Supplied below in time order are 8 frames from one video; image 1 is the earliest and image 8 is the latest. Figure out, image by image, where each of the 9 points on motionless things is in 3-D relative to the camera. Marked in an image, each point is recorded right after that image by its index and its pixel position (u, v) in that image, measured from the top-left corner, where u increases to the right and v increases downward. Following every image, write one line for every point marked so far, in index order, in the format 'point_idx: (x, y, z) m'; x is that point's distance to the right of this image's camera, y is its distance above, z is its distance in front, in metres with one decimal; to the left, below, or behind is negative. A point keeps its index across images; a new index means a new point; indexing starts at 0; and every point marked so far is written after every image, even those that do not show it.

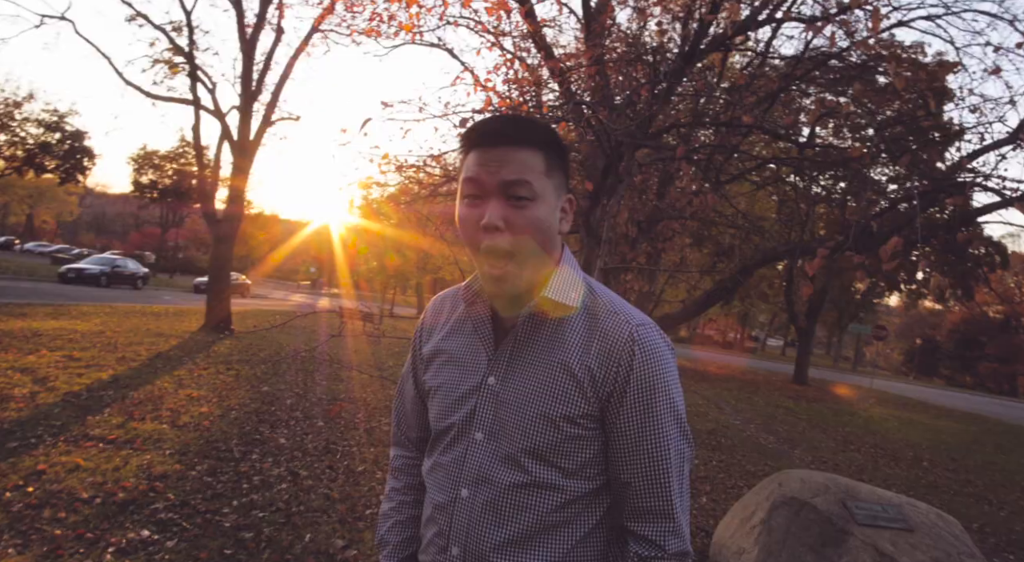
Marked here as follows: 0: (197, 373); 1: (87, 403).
0: (-5.2, -1.5, +9.9) m
1: (-4.9, -1.4, +6.9) m
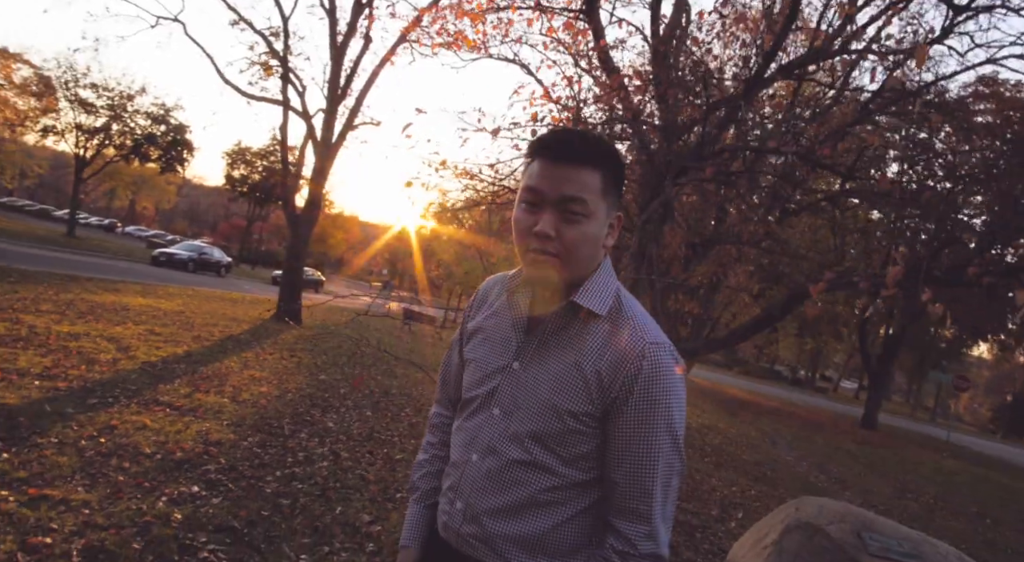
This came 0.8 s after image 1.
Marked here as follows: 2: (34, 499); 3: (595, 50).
0: (-4.4, -1.3, +10.6) m
1: (-4.4, -1.1, +7.6) m
2: (-2.8, -1.3, +3.5) m
3: (+1.0, +2.9, +7.4) m
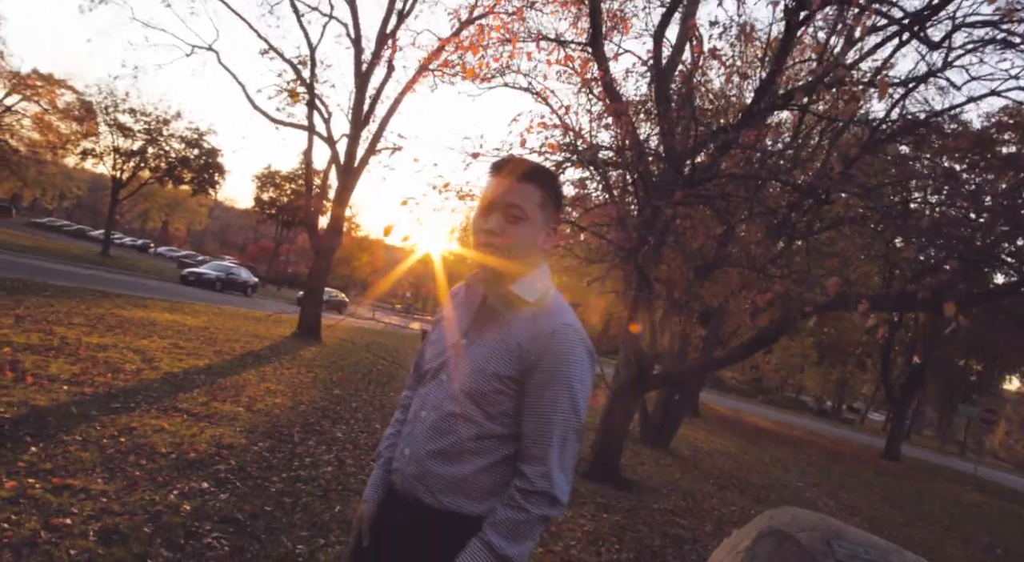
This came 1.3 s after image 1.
0: (-4.2, -1.6, +10.9) m
1: (-4.4, -1.3, +7.9) m
2: (-2.9, -1.3, +3.8) m
3: (+1.1, +2.6, +7.8) m
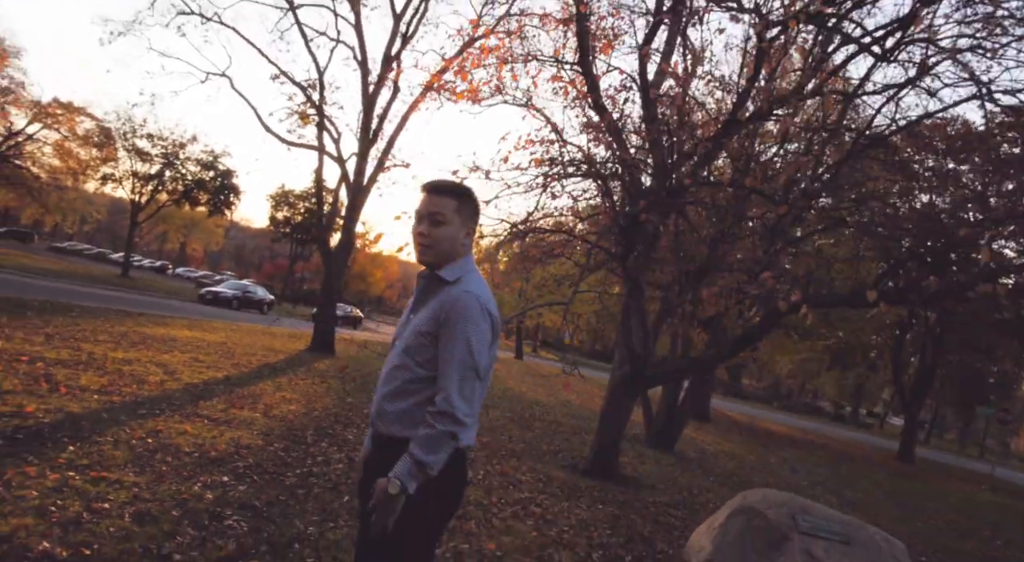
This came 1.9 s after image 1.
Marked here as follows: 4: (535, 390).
0: (-4.1, -1.9, +11.4) m
1: (-4.3, -1.5, +8.4) m
2: (-3.0, -1.4, +4.2) m
3: (+1.1, +2.6, +8.2) m
4: (+0.8, -3.6, +19.7) m
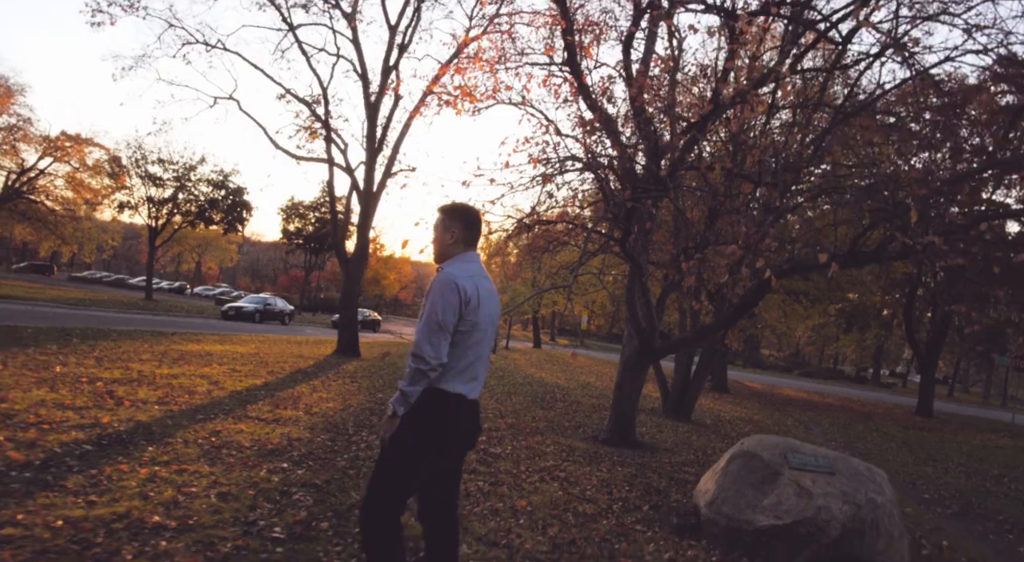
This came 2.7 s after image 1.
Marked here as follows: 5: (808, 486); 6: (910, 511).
0: (-3.7, -2.0, +12.1) m
1: (-4.0, -1.8, +9.1) m
2: (-2.8, -1.6, +4.9) m
3: (+1.0, +2.8, +8.7) m
4: (+1.5, -3.2, +20.3) m
5: (+2.2, -1.5, +4.5) m
6: (+4.3, -2.5, +6.4) m
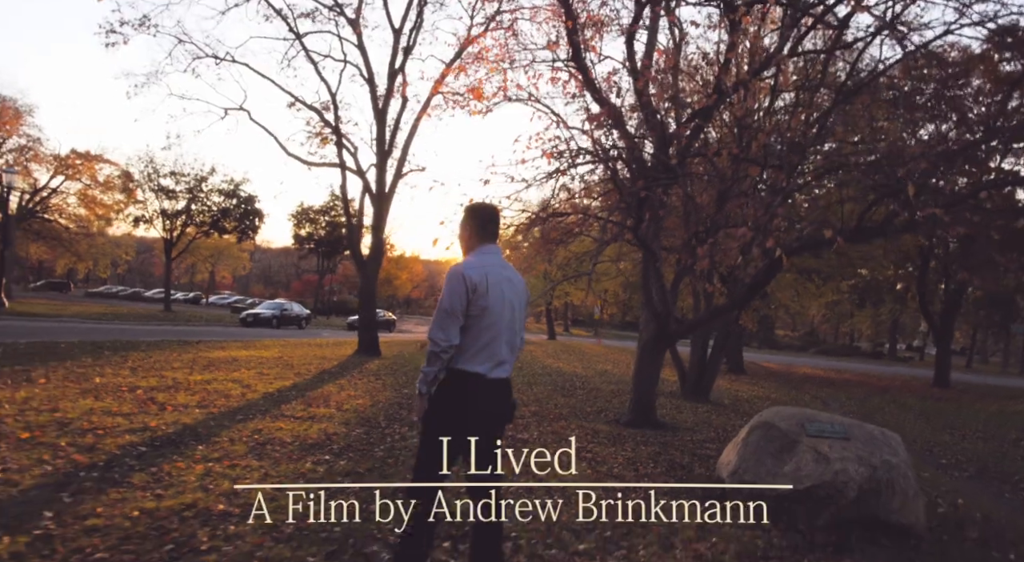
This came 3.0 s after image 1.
0: (-3.3, -2.1, +12.4) m
1: (-3.7, -1.8, +9.5) m
2: (-2.5, -1.6, +5.3) m
3: (+1.1, +2.9, +8.9) m
4: (+2.1, -2.9, +20.6) m
5: (+2.5, -1.3, +4.7) m
6: (+4.6, -2.2, +6.7) m
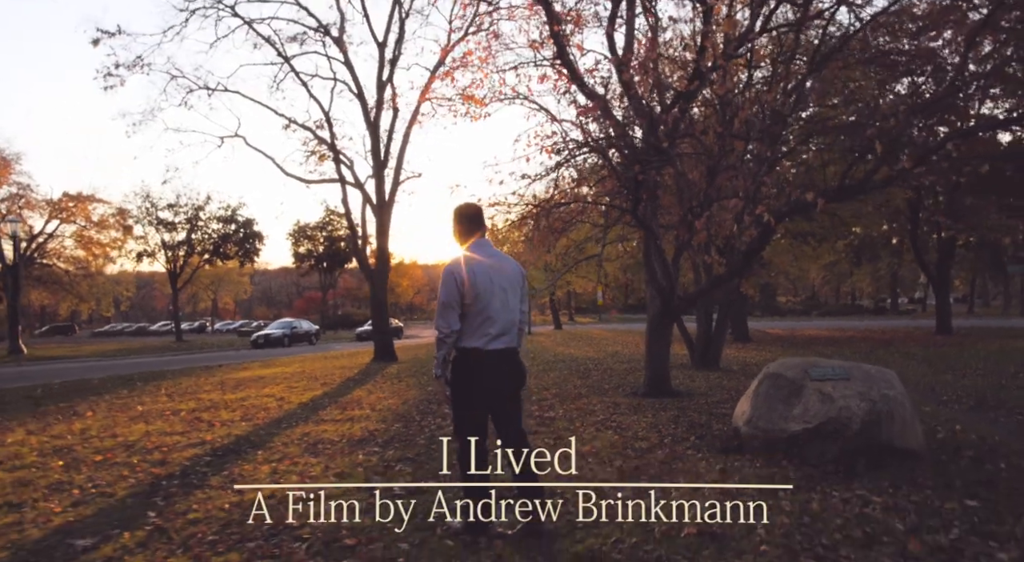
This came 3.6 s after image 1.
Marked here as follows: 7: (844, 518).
0: (-2.9, -2.3, +13.0) m
1: (-3.3, -2.1, +10.0) m
2: (-2.1, -1.8, +5.8) m
3: (+1.0, +3.2, +9.4) m
4: (+2.6, -2.4, +21.1) m
5: (+2.8, -1.0, +5.2) m
6: (+5.0, -1.5, +7.2) m
7: (+2.1, -1.5, +3.8) m
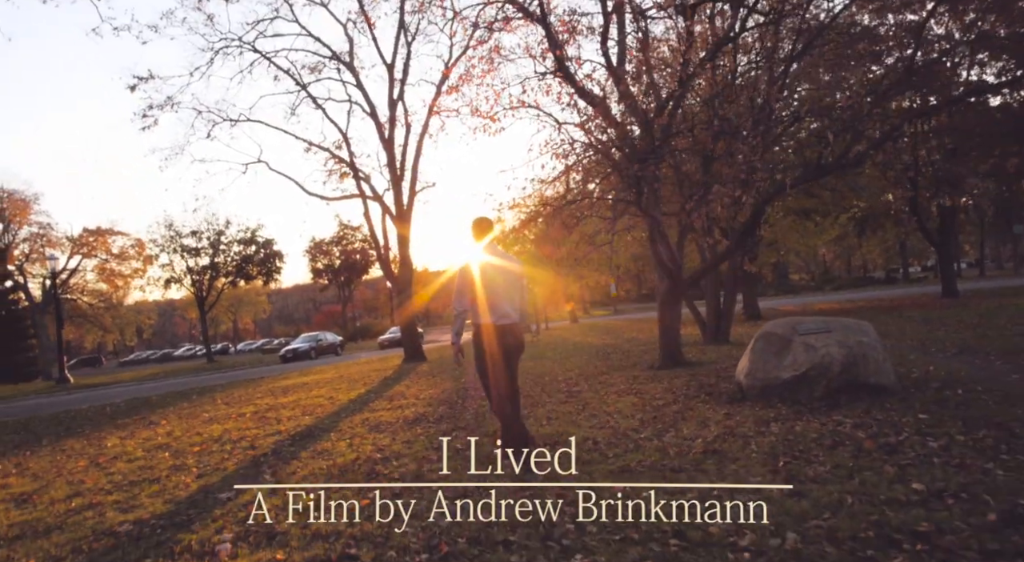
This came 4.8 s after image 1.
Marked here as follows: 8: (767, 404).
0: (-2.3, -2.4, +14.0) m
1: (-2.8, -2.2, +11.1) m
2: (-1.7, -1.8, +6.8) m
3: (+1.1, +3.4, +10.4) m
4: (+3.4, -2.1, +22.1) m
5: (+3.1, -0.6, +6.2) m
6: (+5.4, -1.0, +8.1) m
7: (+2.4, -1.2, +4.7) m
8: (+2.7, -1.3, +6.2) m
